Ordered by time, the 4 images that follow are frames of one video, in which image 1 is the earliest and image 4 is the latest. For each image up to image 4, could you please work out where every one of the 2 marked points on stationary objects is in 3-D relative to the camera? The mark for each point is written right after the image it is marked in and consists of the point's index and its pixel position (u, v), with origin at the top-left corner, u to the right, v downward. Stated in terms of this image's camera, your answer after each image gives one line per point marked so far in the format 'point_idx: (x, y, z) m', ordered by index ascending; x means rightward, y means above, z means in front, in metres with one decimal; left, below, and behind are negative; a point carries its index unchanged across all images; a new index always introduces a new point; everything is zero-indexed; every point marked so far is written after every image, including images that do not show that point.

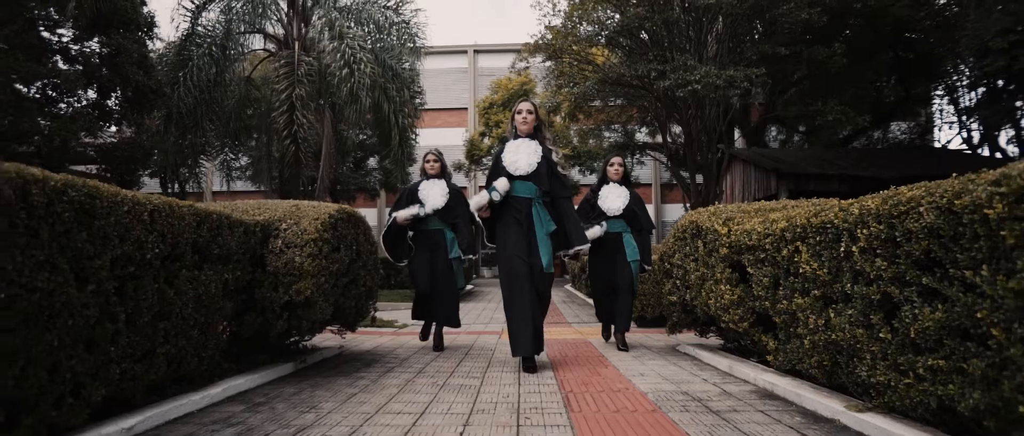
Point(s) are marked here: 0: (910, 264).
0: (+1.5, -0.2, +2.5) m
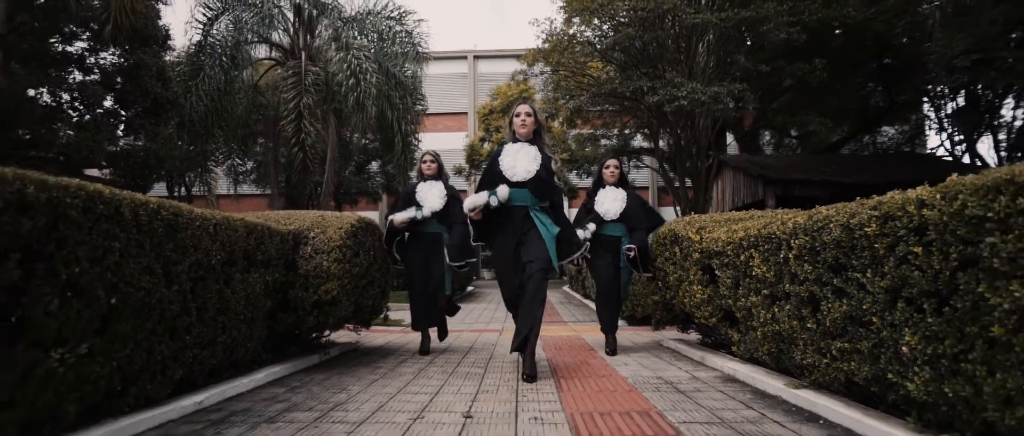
0: (+1.5, -0.2, +3.1) m
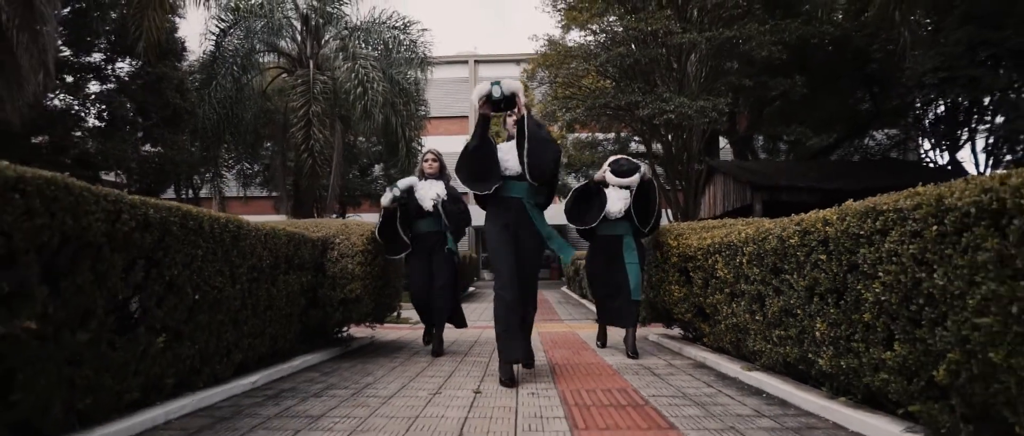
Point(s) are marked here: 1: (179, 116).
0: (+1.5, -0.3, +3.9) m
1: (-7.3, +2.2, +14.4) m
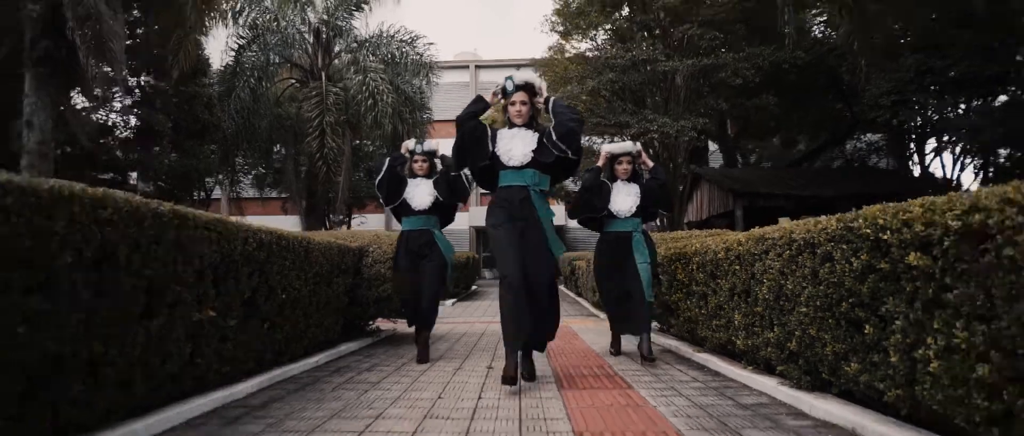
0: (+1.5, -0.4, +5.1) m
1: (-7.3, +2.1, +15.7) m
